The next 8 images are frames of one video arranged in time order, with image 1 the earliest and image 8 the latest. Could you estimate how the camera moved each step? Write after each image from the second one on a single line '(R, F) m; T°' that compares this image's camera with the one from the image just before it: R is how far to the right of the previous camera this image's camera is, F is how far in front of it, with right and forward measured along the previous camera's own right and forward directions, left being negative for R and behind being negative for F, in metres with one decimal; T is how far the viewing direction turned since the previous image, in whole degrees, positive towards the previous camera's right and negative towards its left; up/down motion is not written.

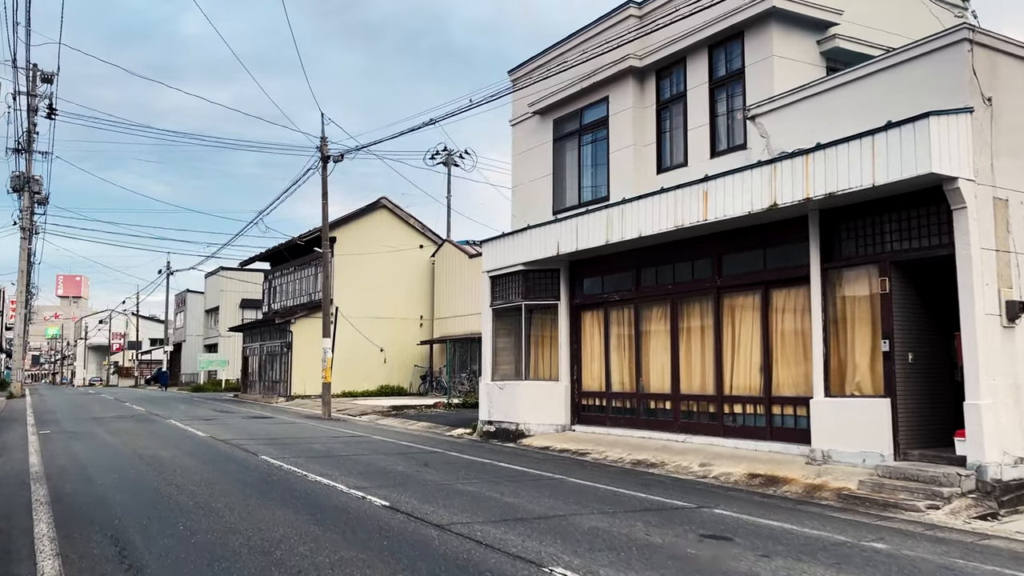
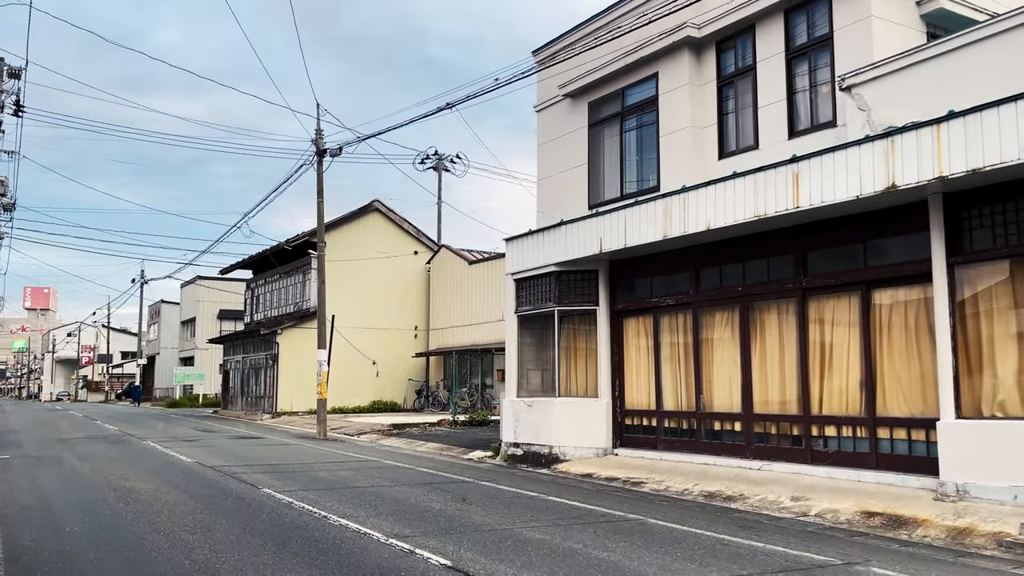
(-1.0, +2.0) m; +2°
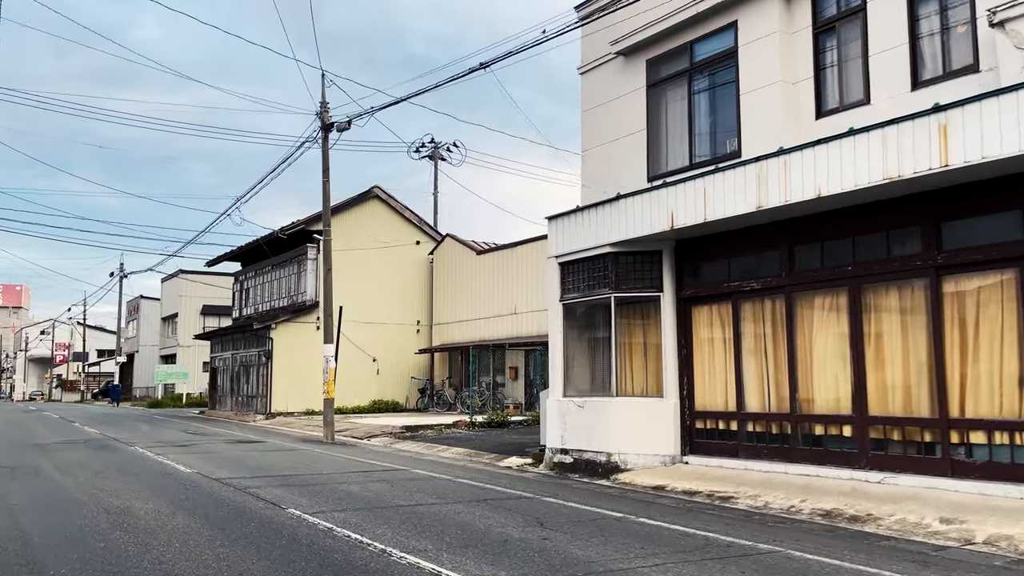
(-1.1, +1.9) m; +1°
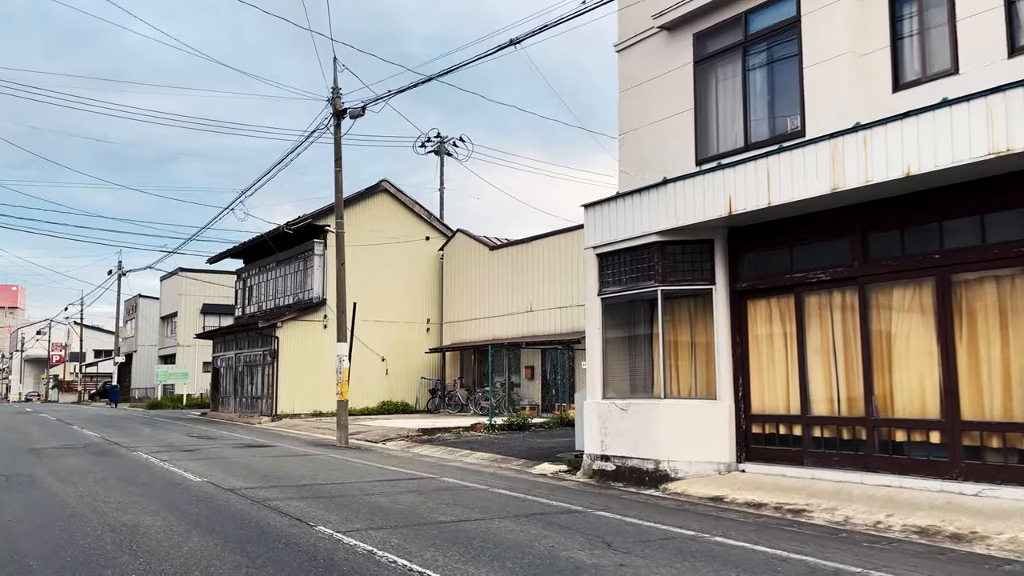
(-0.6, +1.0) m; 0°
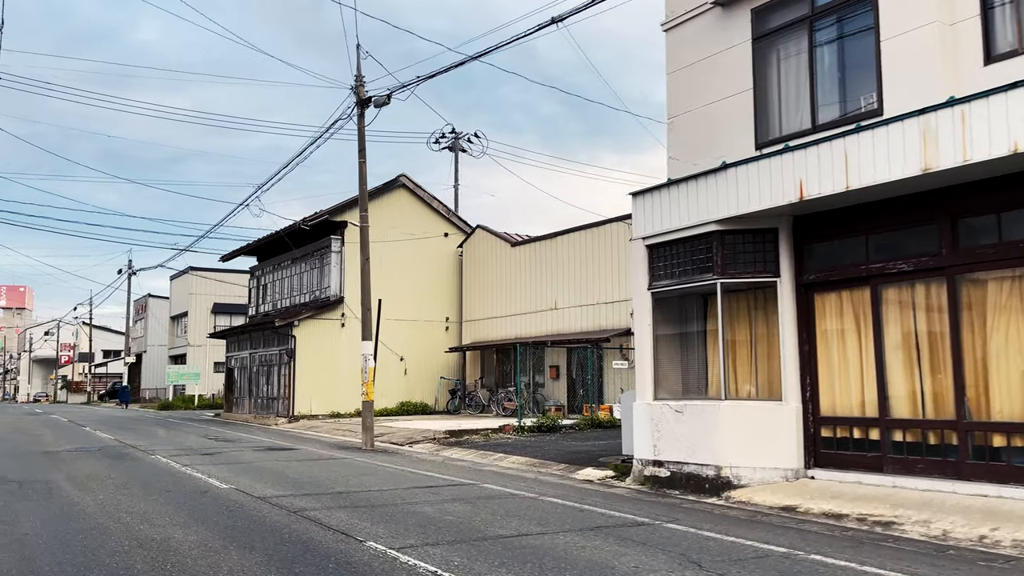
(-0.6, +0.8) m; 0°
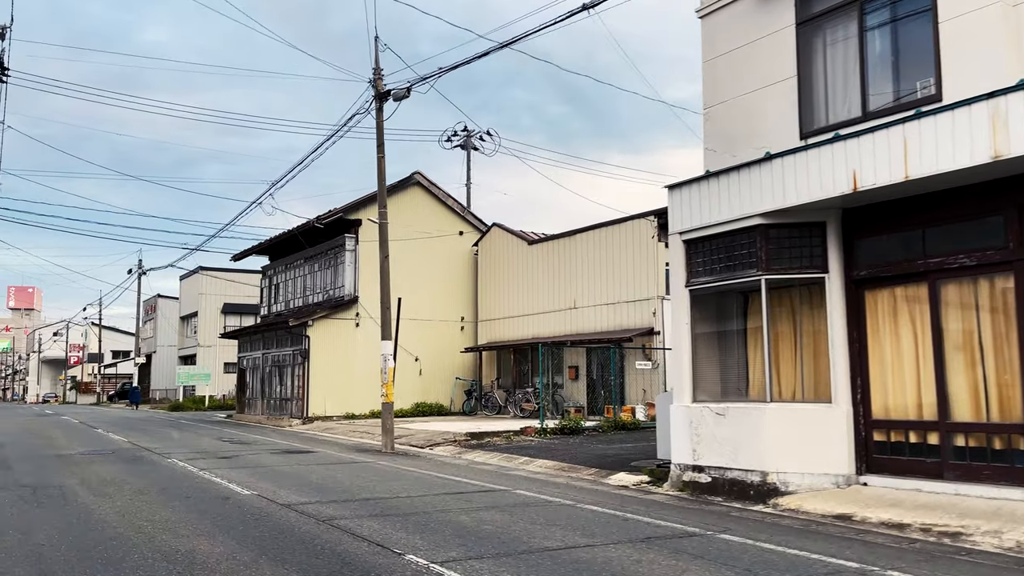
(-0.4, +0.5) m; 0°
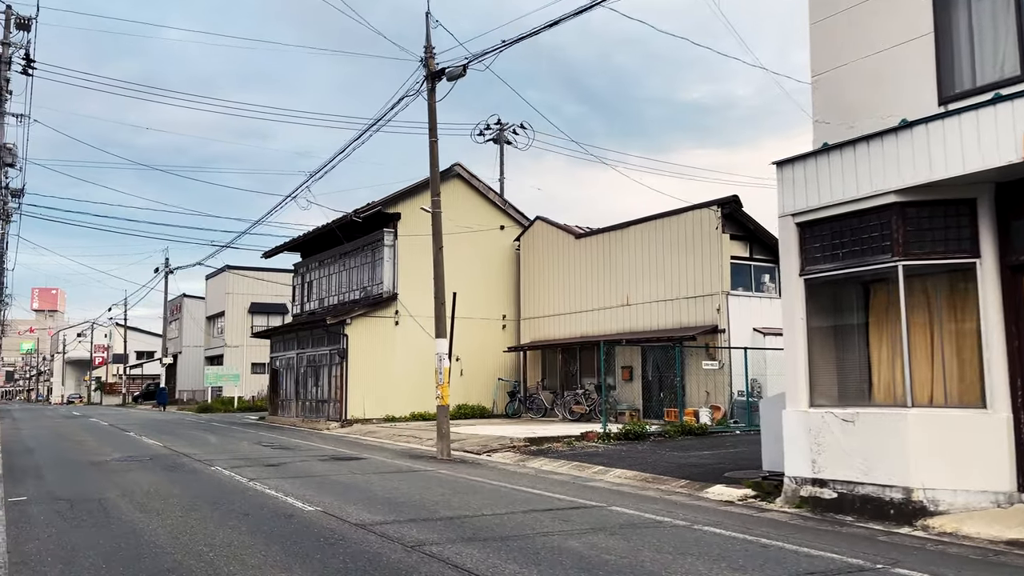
(-0.9, +1.3) m; -1°
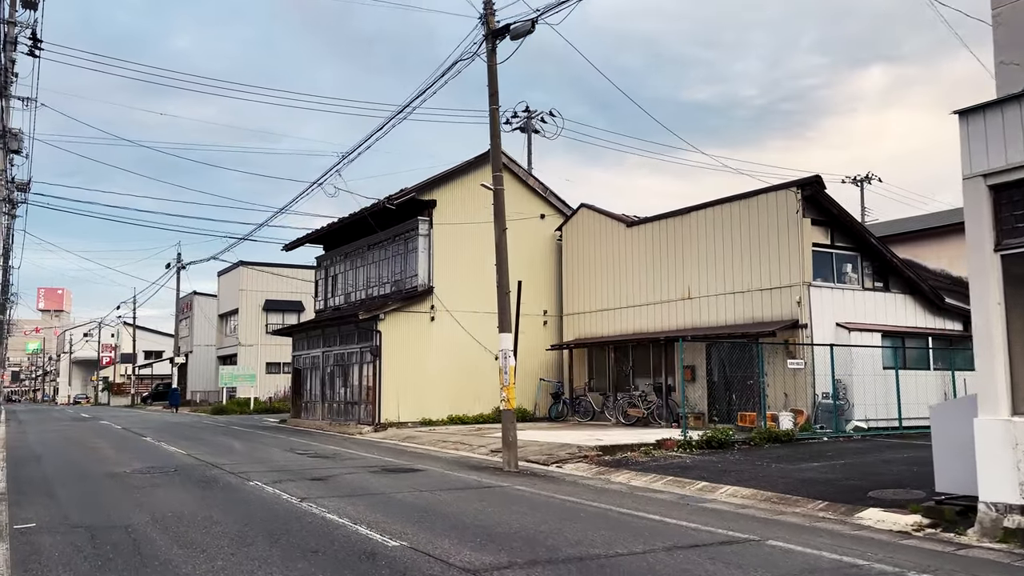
(-1.2, +2.0) m; 0°
